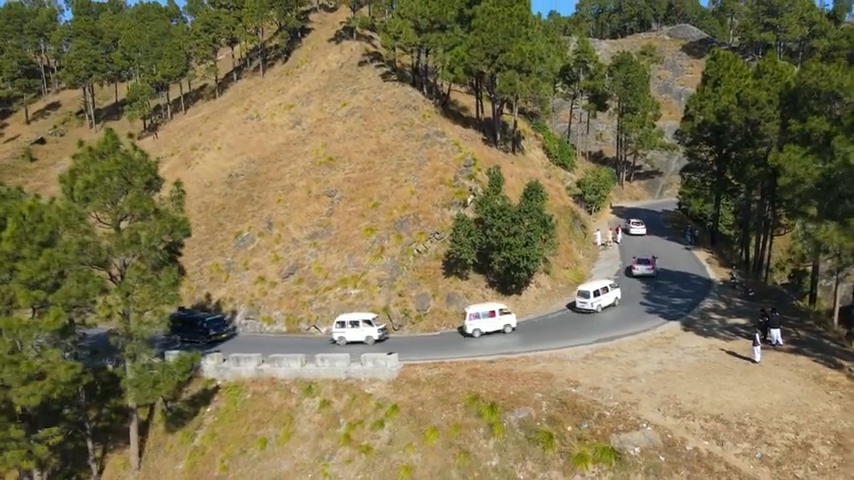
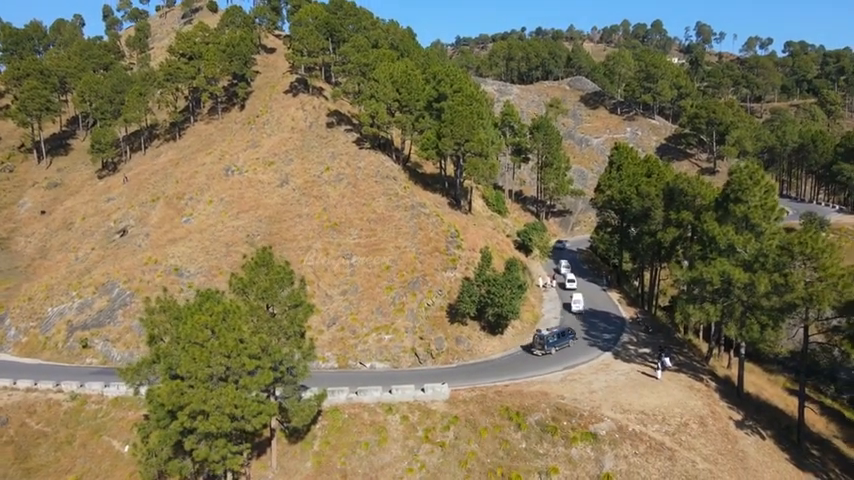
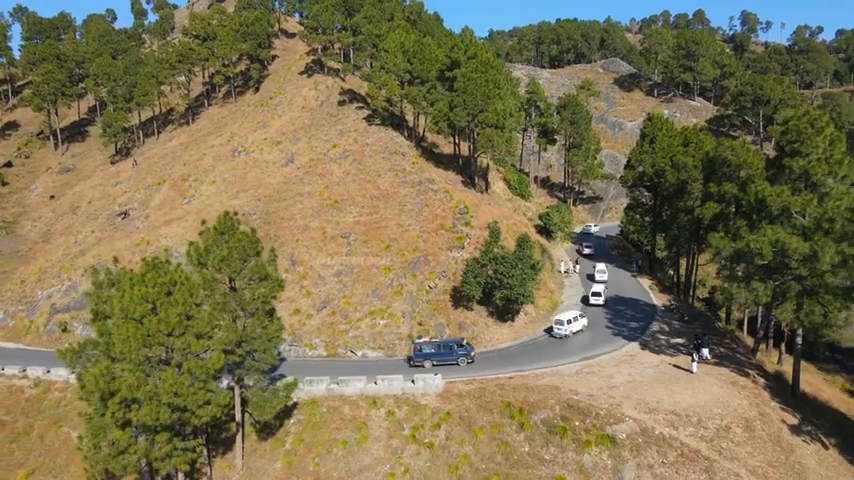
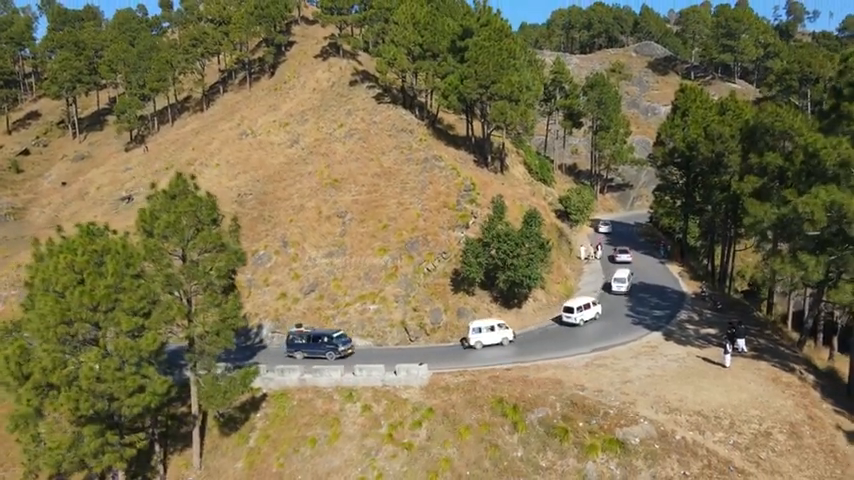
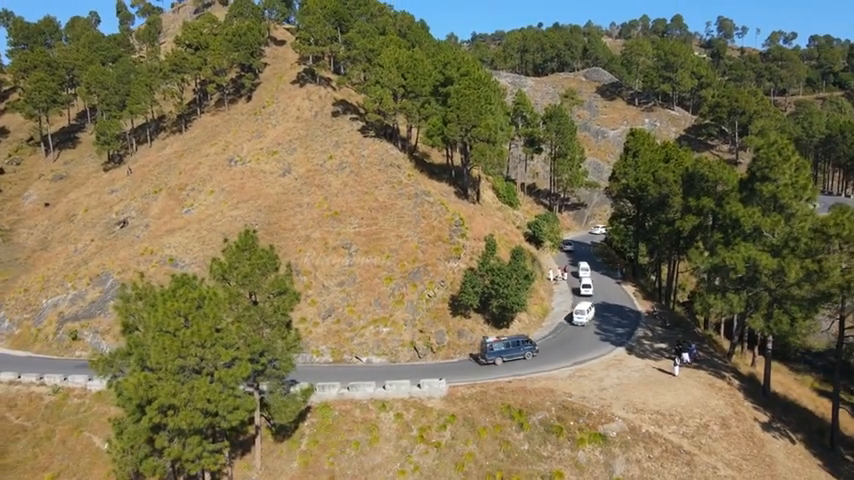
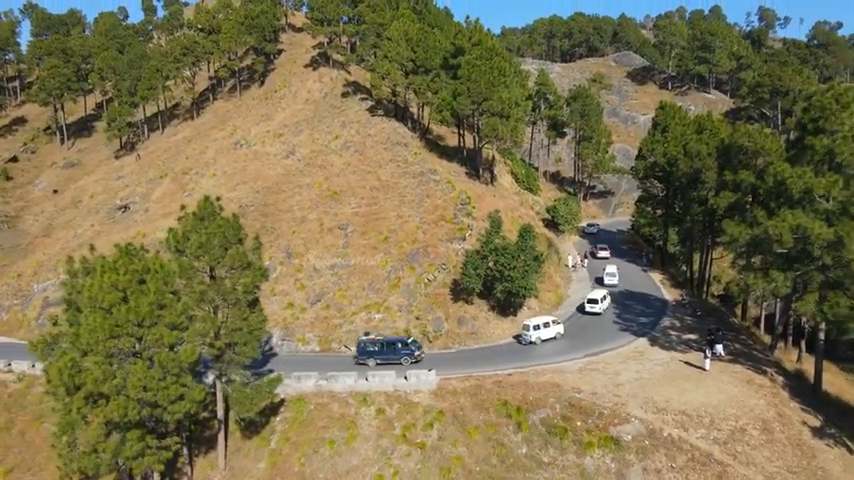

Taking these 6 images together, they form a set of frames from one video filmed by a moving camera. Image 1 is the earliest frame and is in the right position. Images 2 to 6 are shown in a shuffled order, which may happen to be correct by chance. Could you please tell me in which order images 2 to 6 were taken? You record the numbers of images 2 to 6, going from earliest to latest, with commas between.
4, 6, 3, 5, 2
